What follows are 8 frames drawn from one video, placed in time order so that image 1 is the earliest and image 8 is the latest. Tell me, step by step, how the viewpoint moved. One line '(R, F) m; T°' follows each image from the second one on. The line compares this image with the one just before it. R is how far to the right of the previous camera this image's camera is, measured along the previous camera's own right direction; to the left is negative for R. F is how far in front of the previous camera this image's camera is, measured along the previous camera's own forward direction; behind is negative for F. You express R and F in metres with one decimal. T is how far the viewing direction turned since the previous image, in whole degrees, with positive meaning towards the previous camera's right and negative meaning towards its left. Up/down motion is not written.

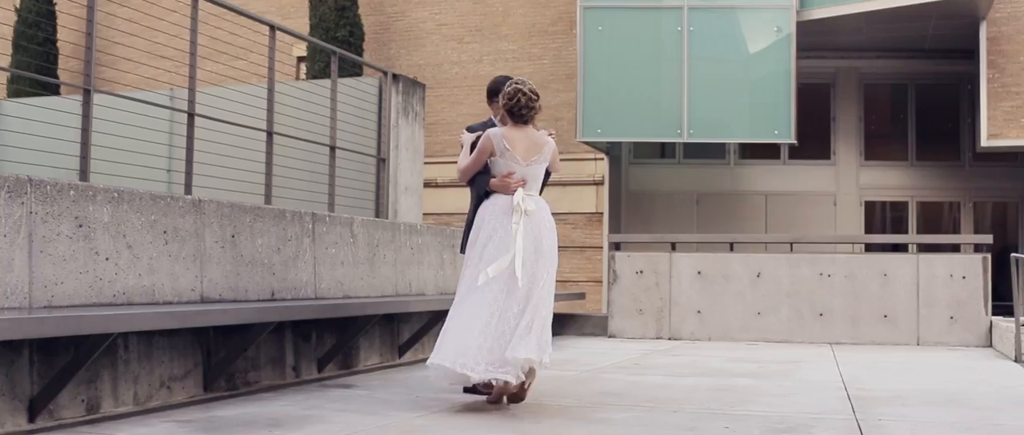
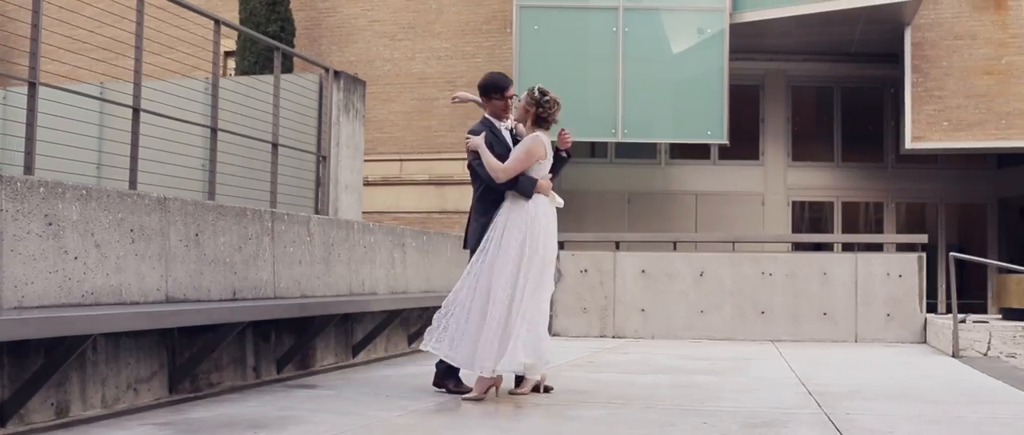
(-0.4, 0.0) m; +5°
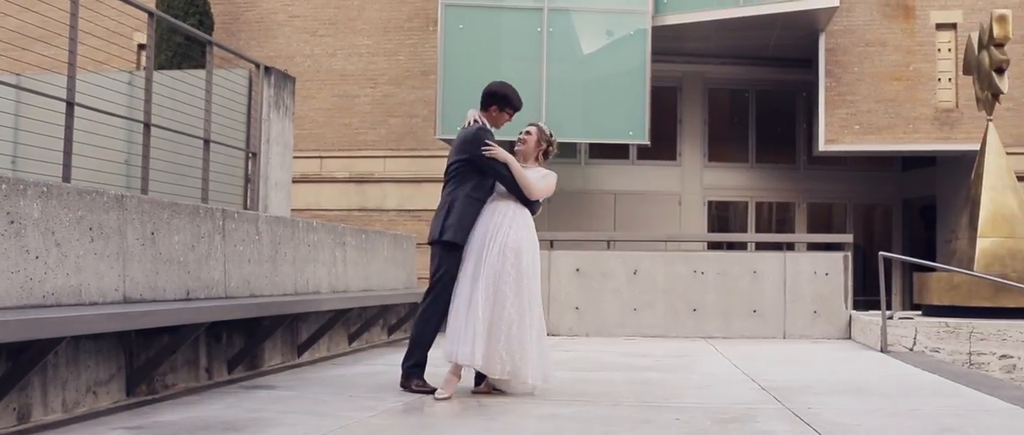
(-0.4, 0.0) m; +5°
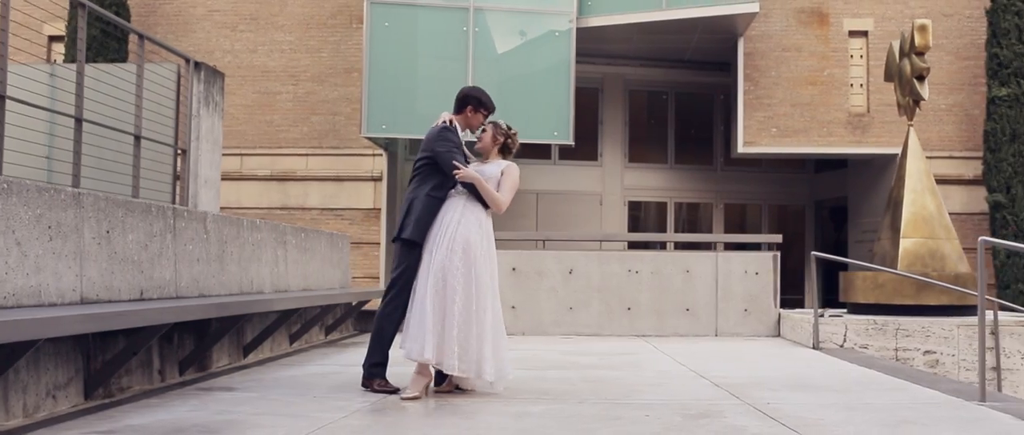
(-0.4, 0.0) m; +5°
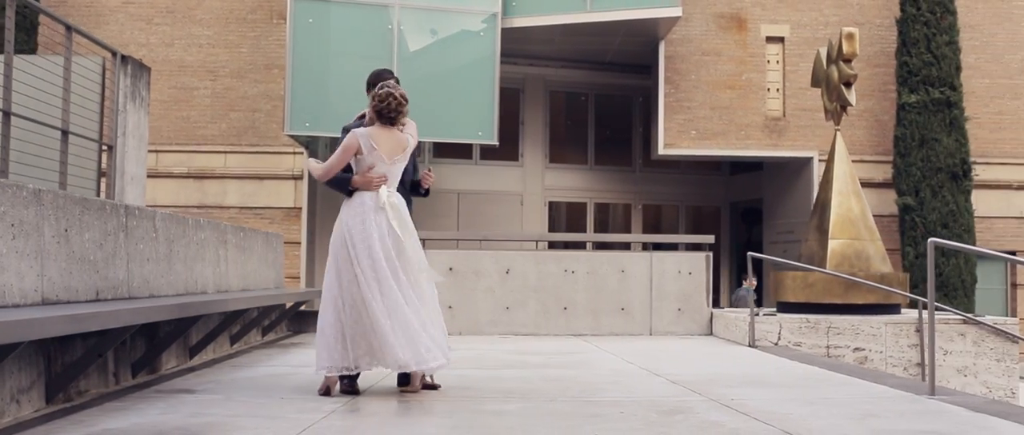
(-0.5, 0.0) m; +6°
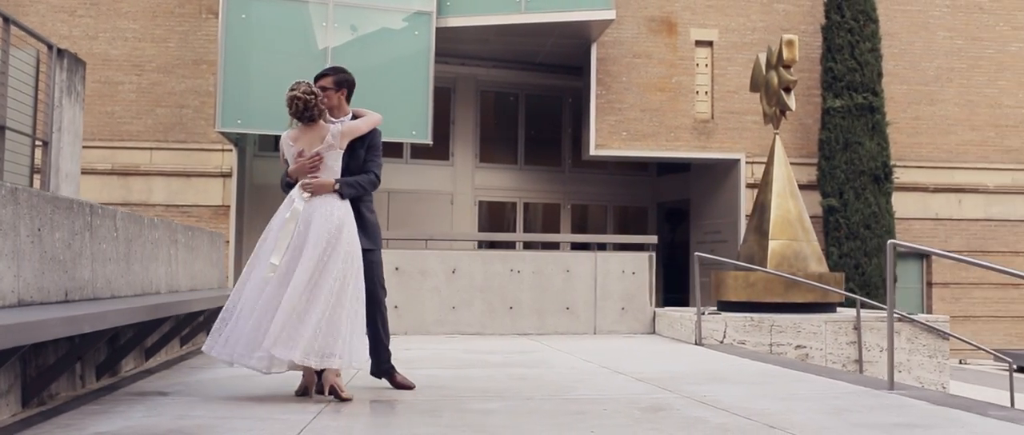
(-0.5, 0.0) m; +5°
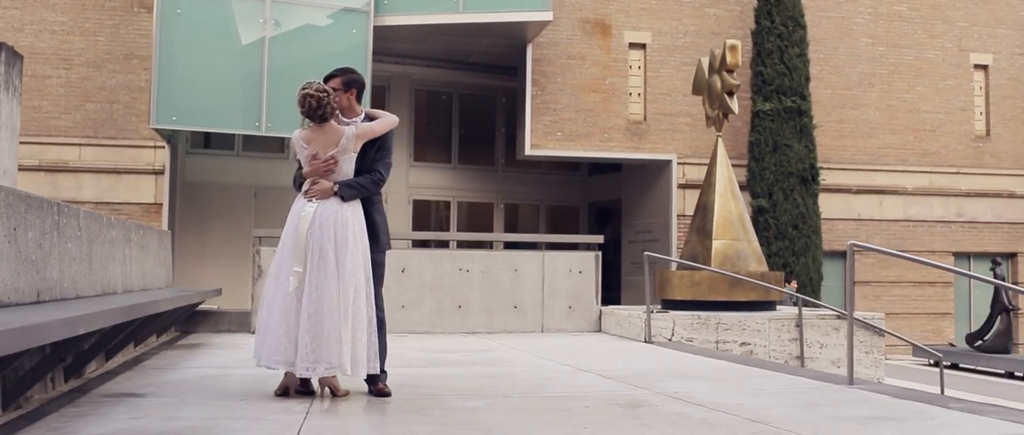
(-0.5, -0.1) m; +5°
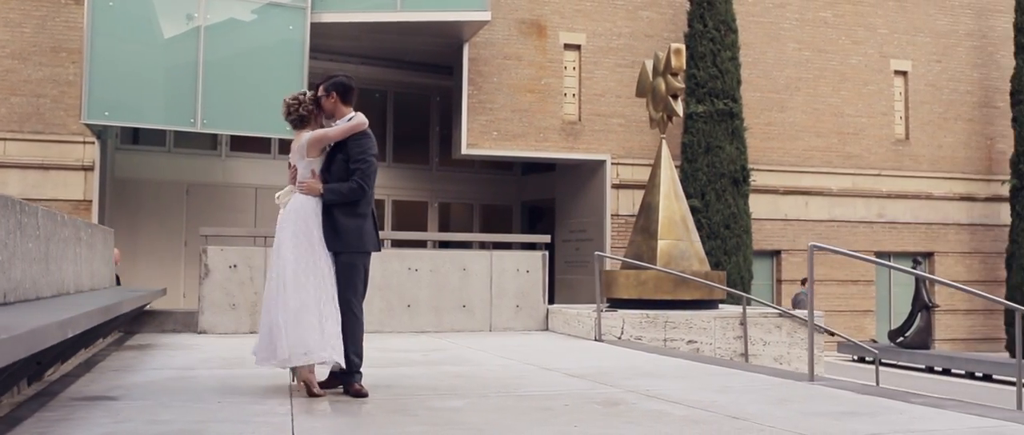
(-0.5, 0.0) m; +5°
